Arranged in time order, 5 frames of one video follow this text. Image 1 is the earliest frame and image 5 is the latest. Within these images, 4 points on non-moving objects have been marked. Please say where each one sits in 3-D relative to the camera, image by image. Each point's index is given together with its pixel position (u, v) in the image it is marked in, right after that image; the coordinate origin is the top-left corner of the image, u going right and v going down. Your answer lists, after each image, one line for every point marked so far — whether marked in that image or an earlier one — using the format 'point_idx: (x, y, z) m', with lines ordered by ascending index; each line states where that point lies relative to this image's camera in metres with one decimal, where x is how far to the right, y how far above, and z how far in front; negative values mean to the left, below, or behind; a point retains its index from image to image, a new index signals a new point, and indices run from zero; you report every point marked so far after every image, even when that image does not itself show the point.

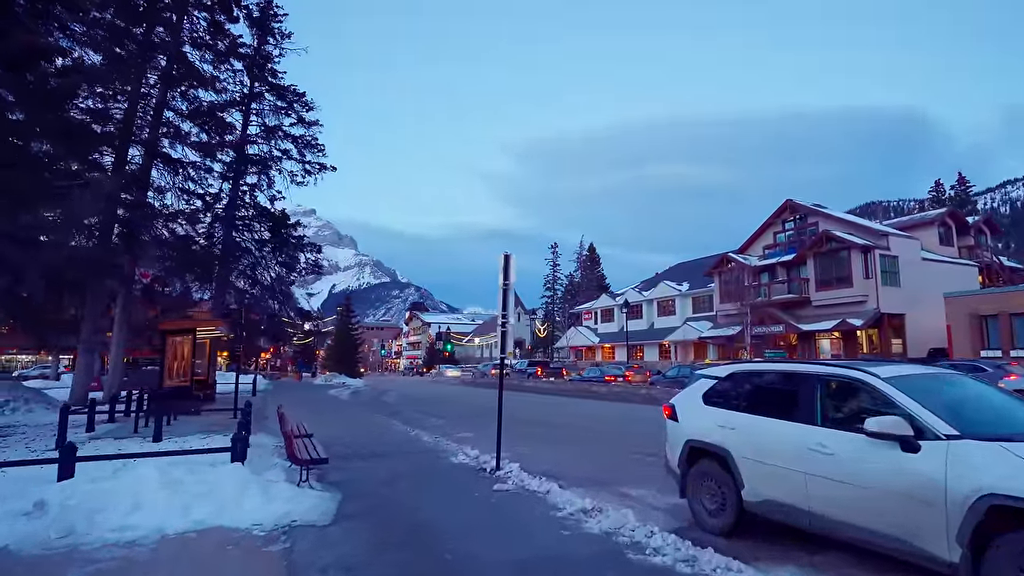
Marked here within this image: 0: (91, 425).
0: (-6.9, -2.2, +11.0) m
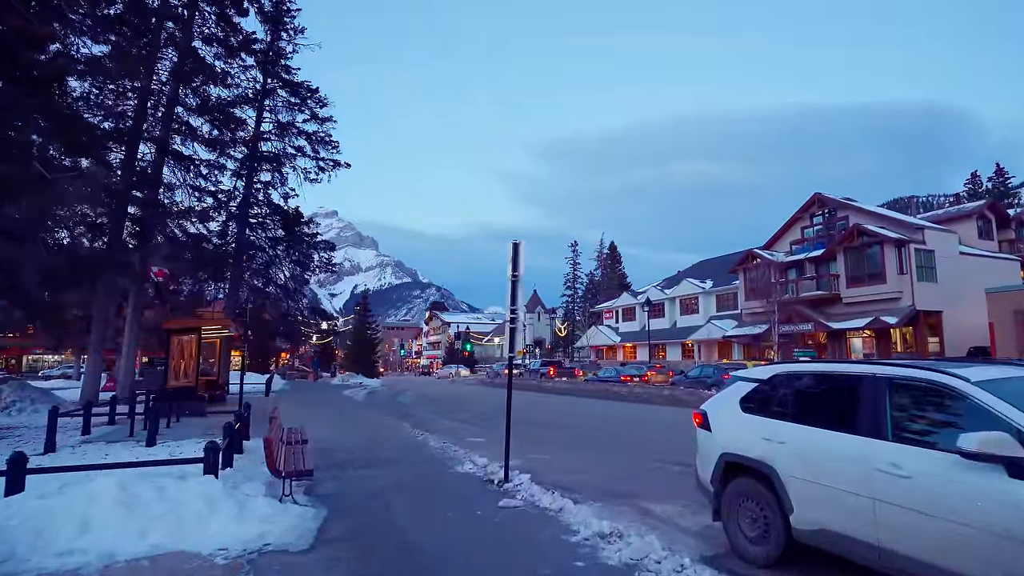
0: (-6.6, -2.2, +10.5) m
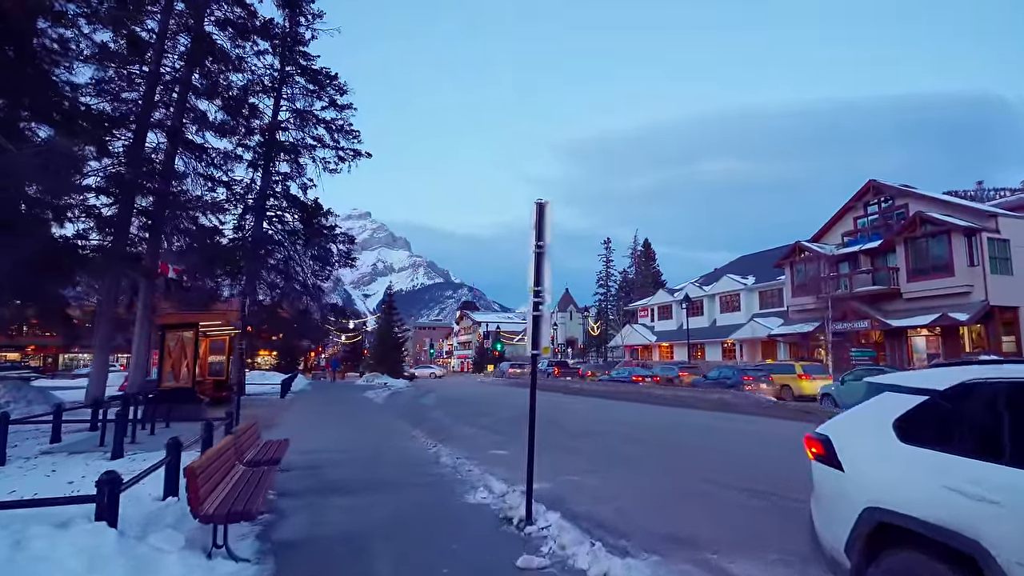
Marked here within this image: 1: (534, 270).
0: (-6.3, -2.0, +9.2) m
1: (+0.2, +0.1, +5.0) m
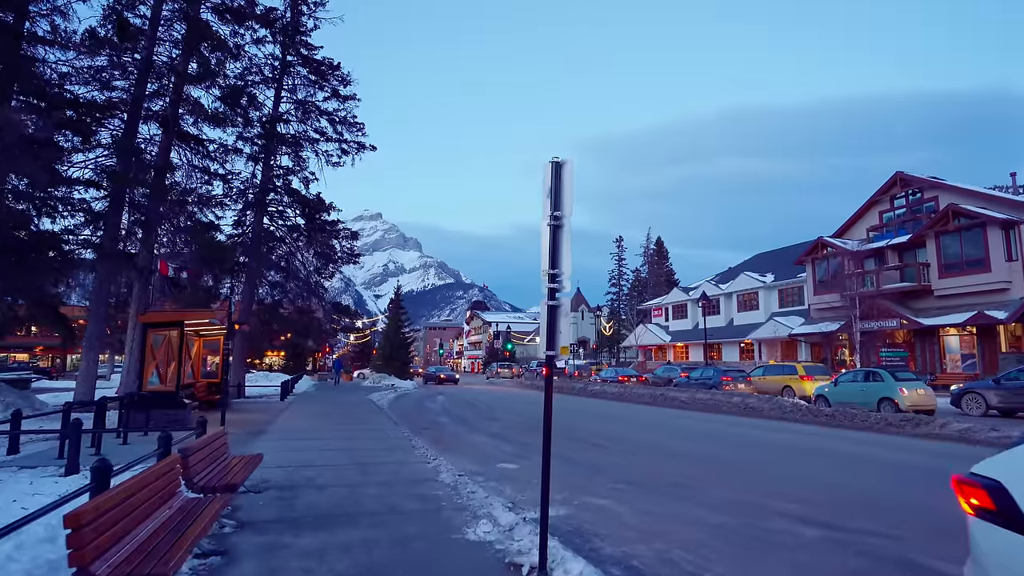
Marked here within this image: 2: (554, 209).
0: (-6.1, -1.9, +8.3) m
1: (+0.2, +0.2, +4.0) m
2: (+0.3, +0.5, +4.0) m
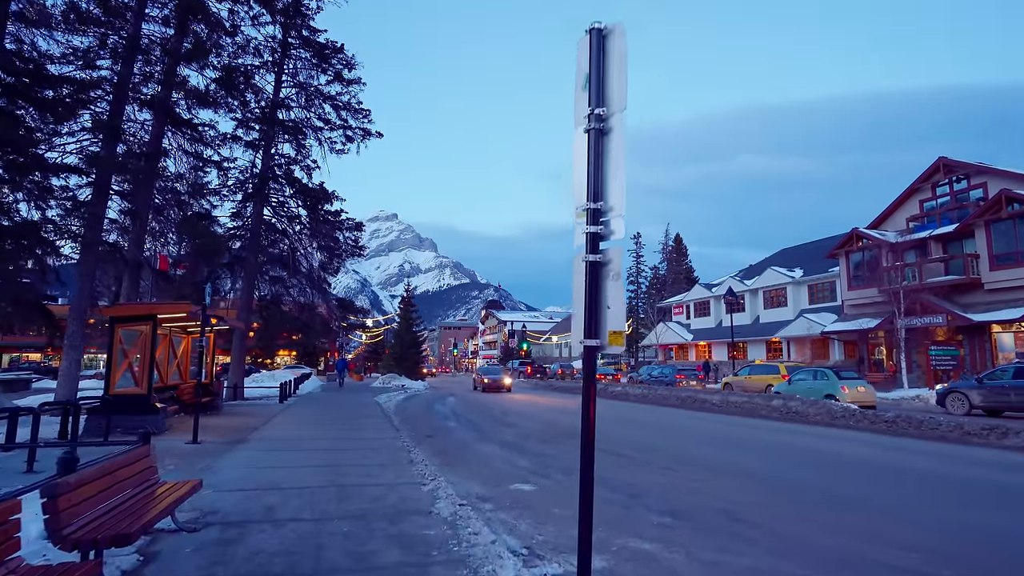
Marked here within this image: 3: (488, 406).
0: (-6.0, -1.8, +6.9) m
1: (+0.3, +0.4, +2.5) m
2: (+0.3, +0.6, +2.5) m
3: (-0.7, -3.5, +19.8) m
